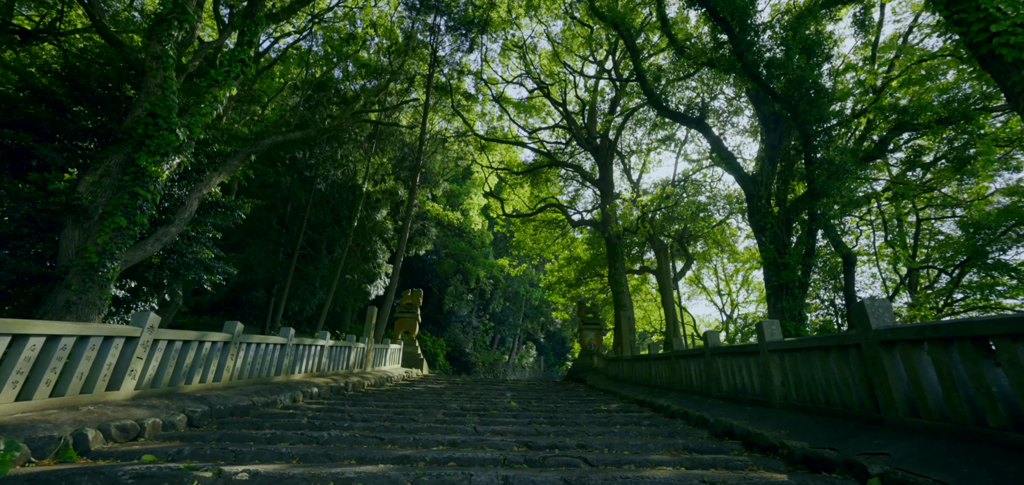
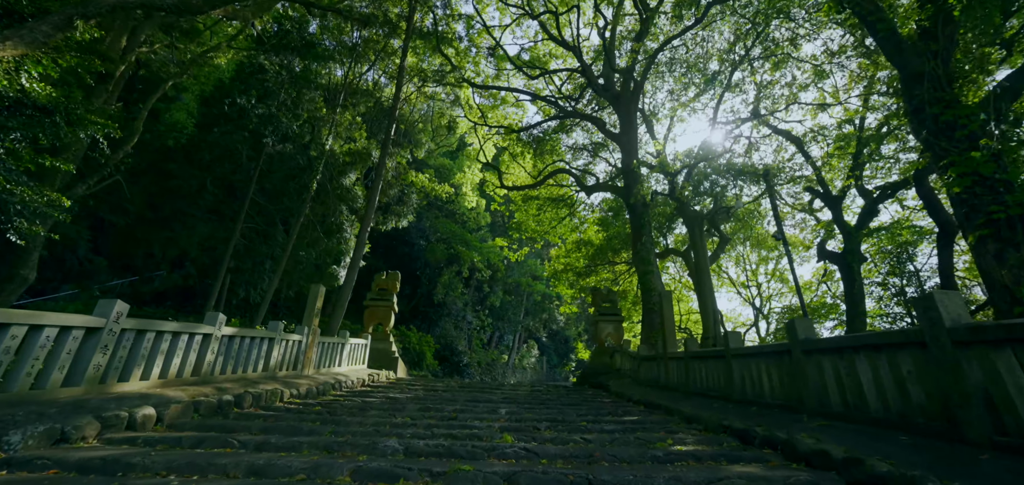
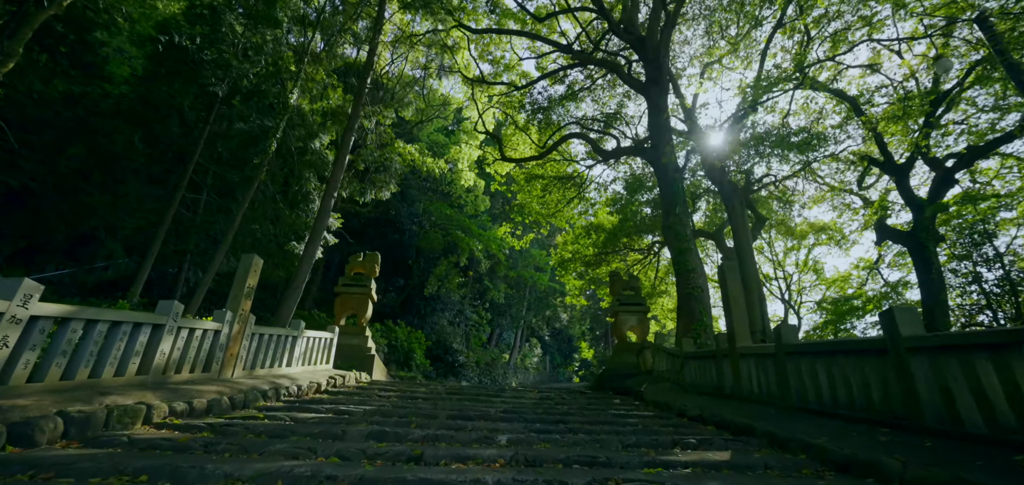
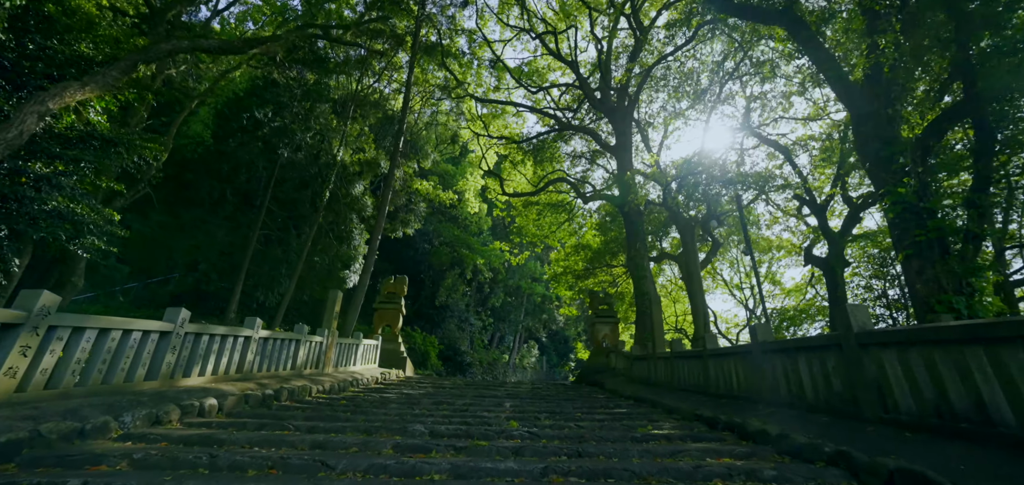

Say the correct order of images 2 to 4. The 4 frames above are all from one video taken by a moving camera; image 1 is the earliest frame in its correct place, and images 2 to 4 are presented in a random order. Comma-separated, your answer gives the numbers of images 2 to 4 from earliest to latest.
4, 2, 3
